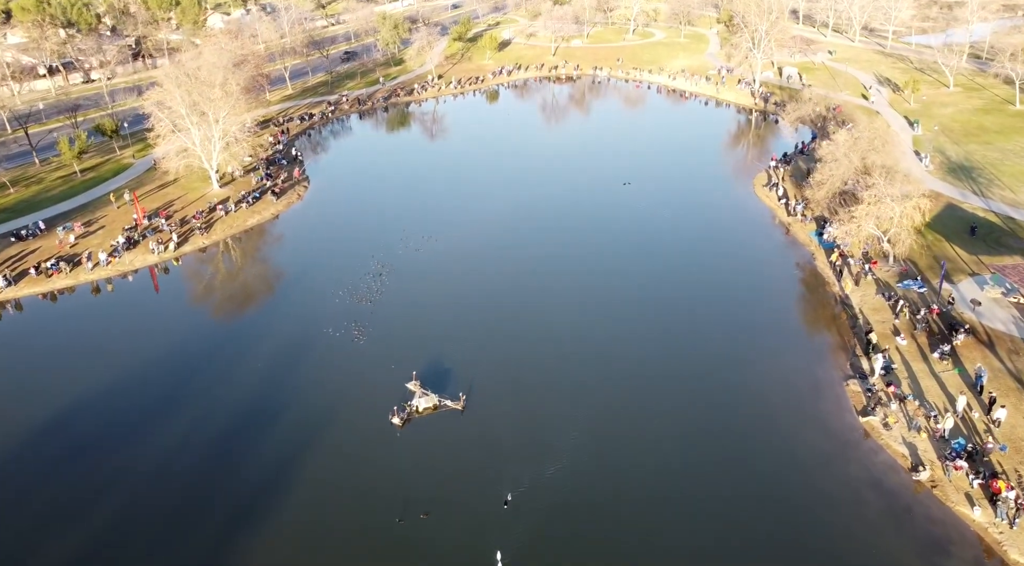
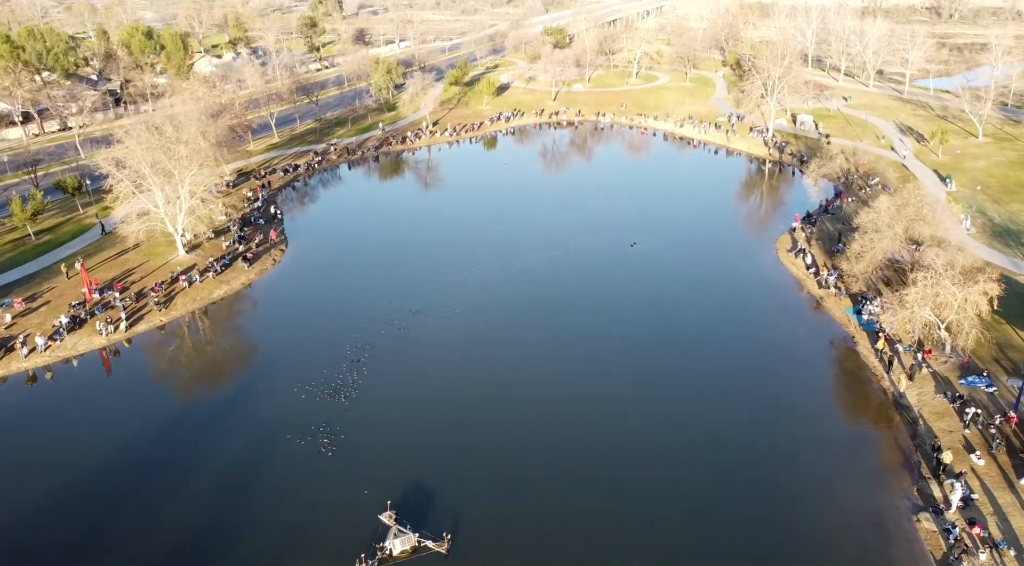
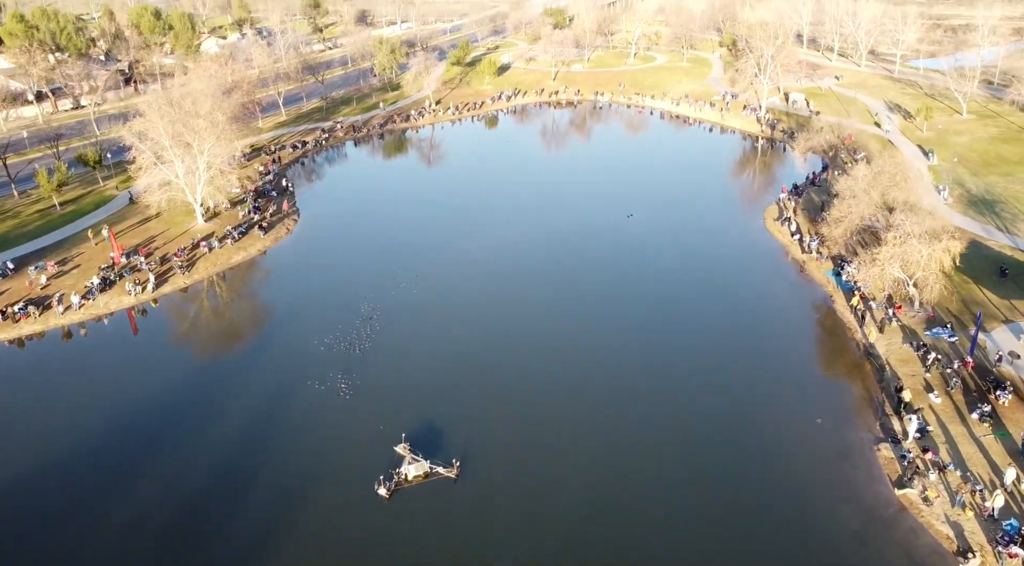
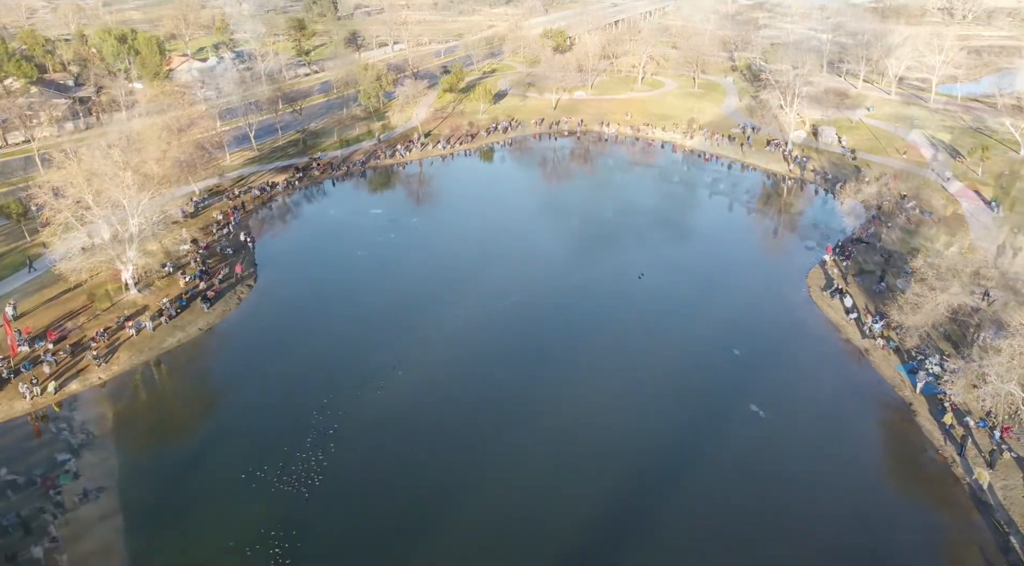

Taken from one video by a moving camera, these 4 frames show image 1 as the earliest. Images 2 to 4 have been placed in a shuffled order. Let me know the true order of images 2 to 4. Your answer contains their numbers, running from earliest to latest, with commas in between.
3, 2, 4
